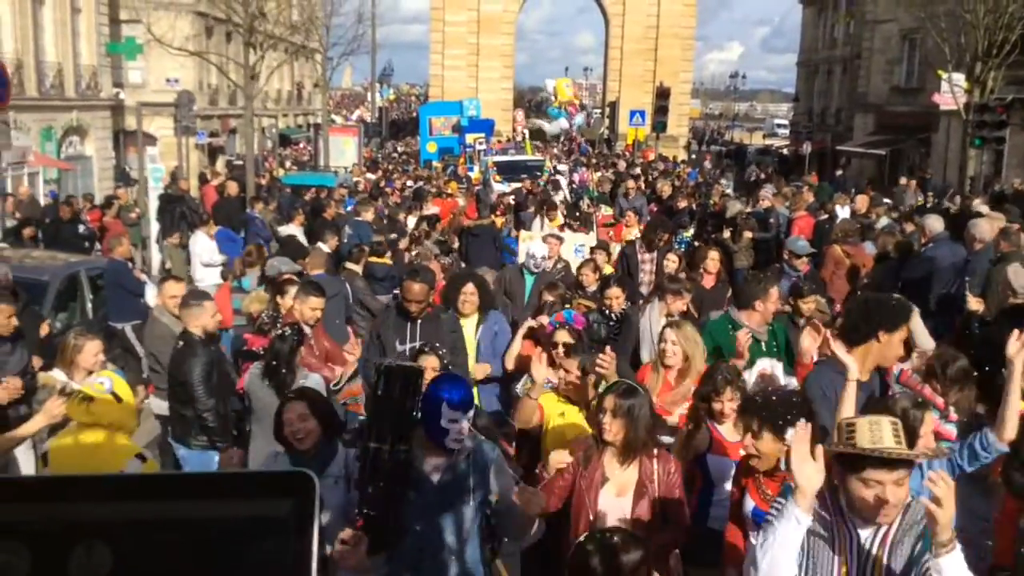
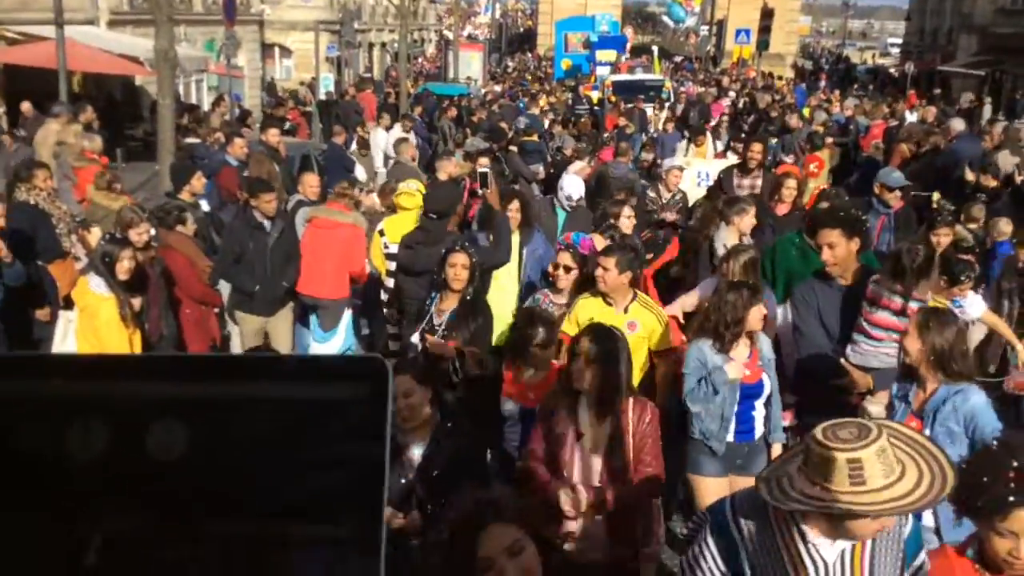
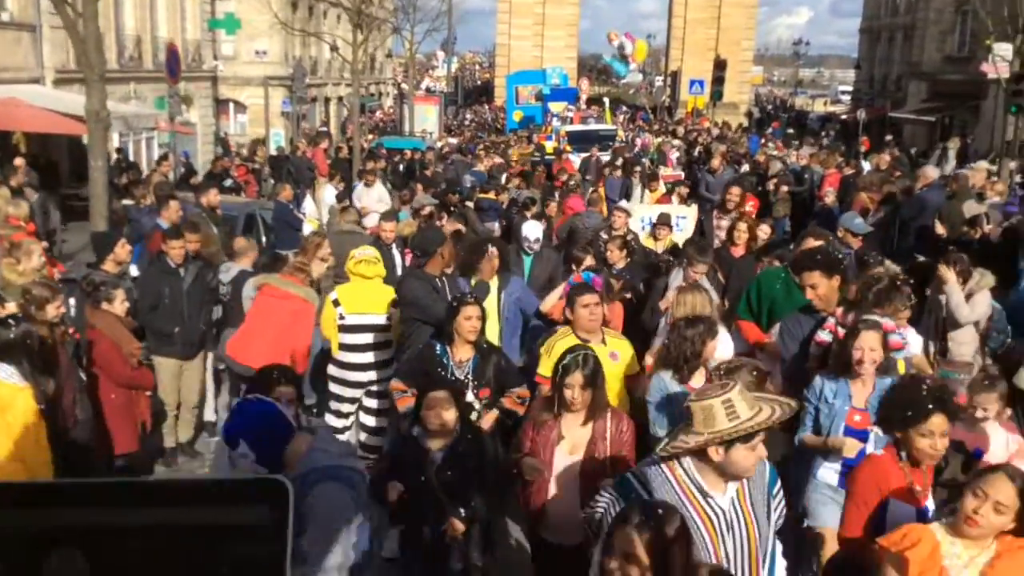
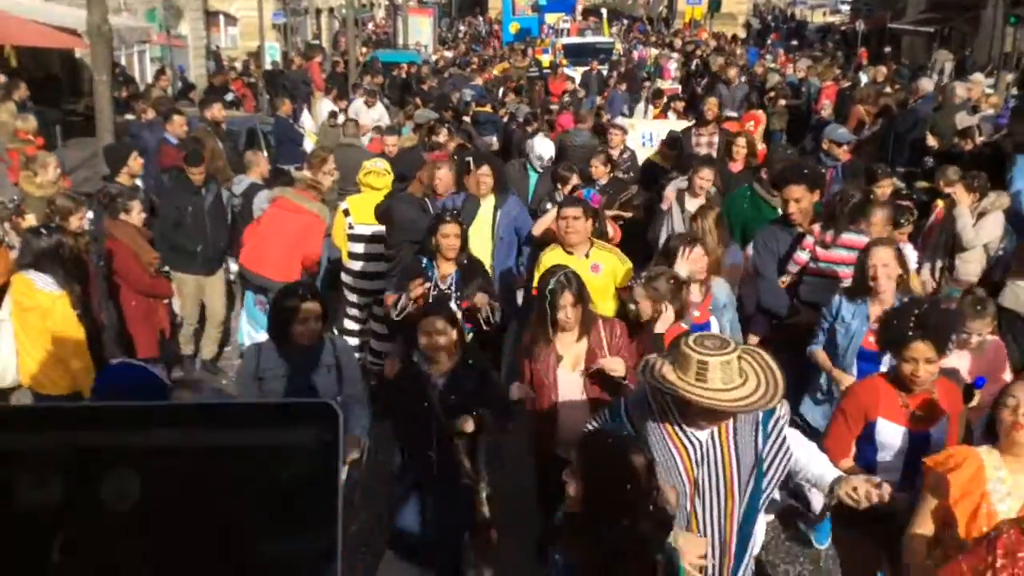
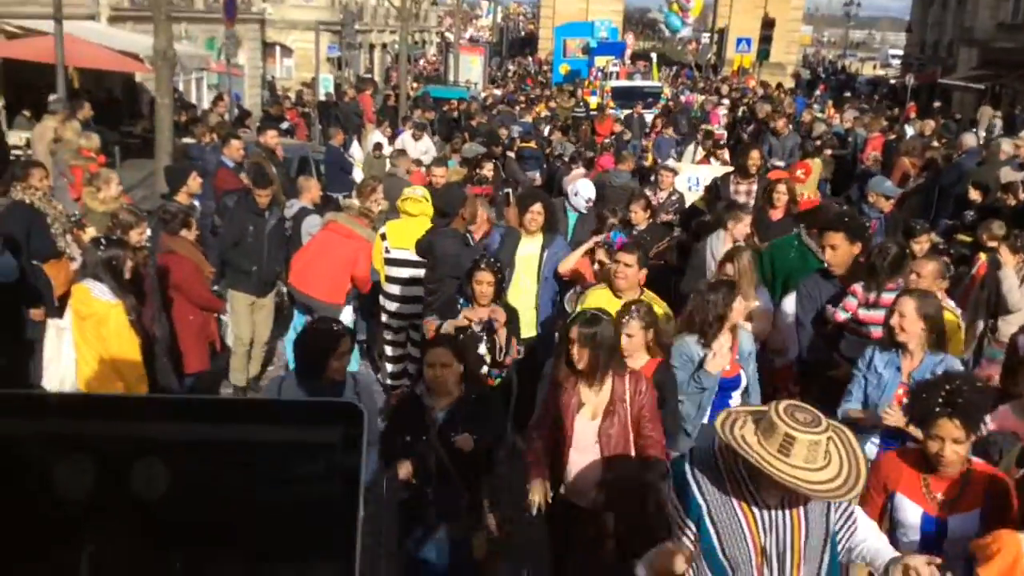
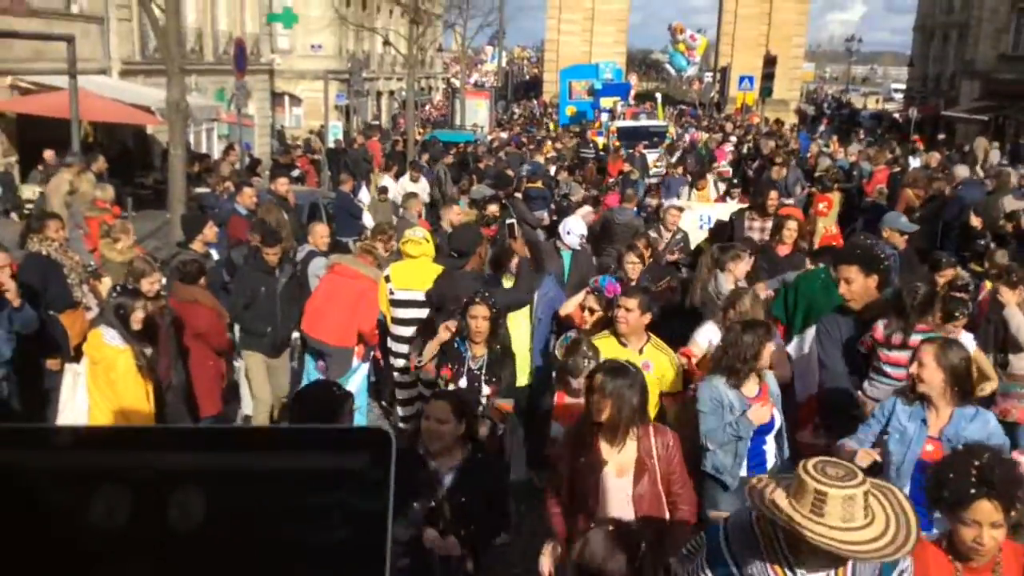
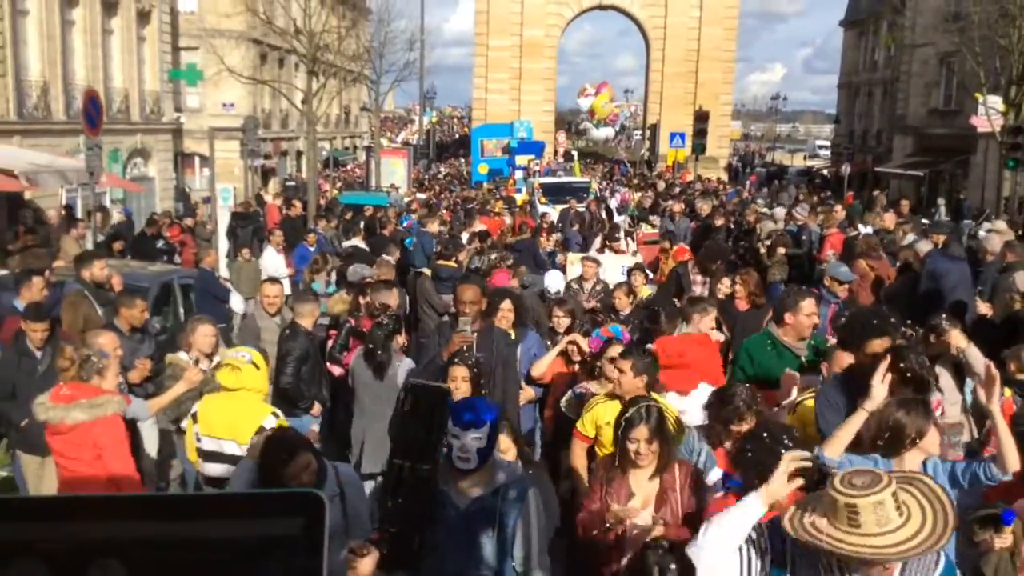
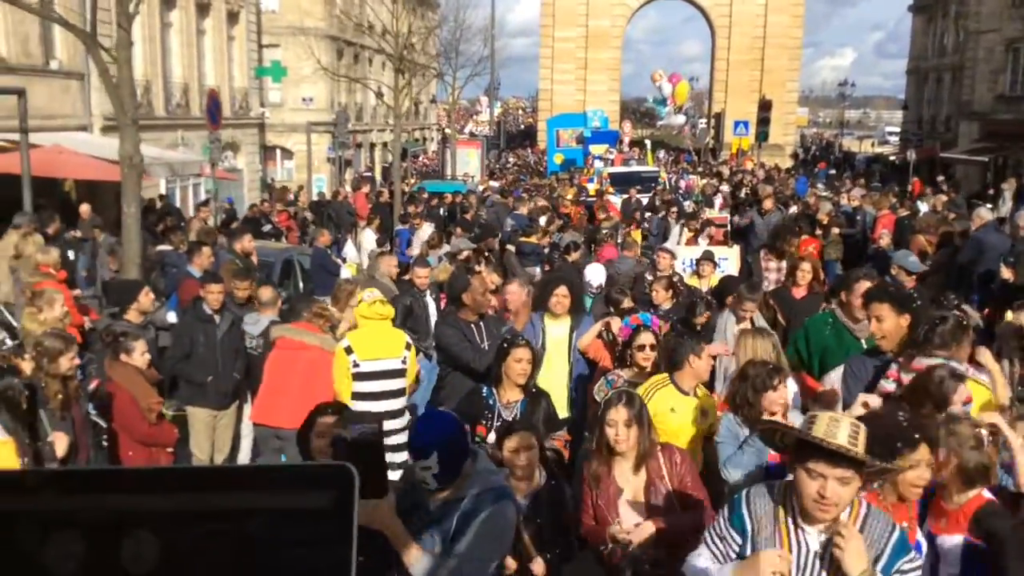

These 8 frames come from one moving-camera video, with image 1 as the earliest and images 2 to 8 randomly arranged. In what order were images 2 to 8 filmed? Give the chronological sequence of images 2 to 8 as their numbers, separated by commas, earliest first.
7, 8, 3, 4, 5, 6, 2
